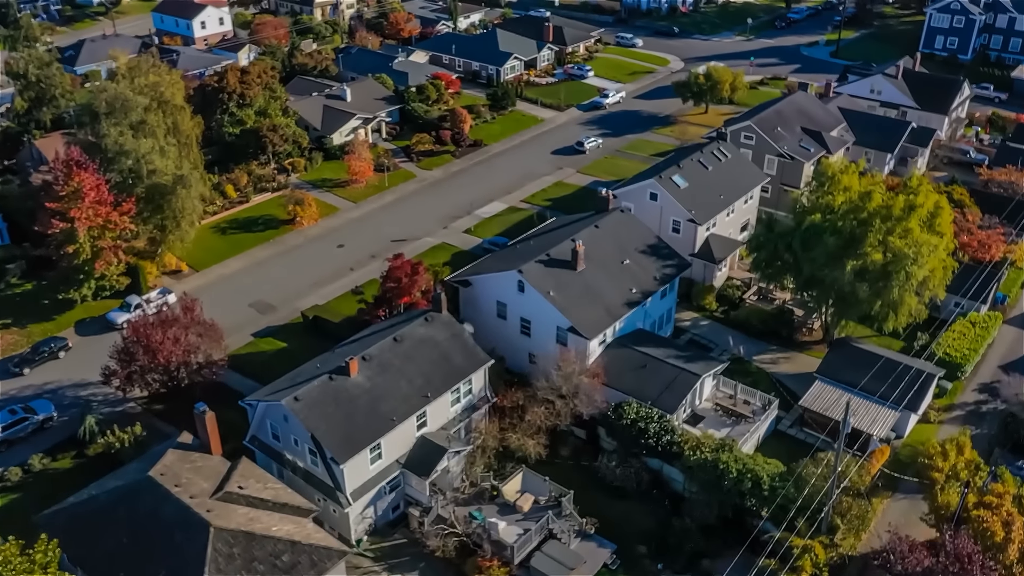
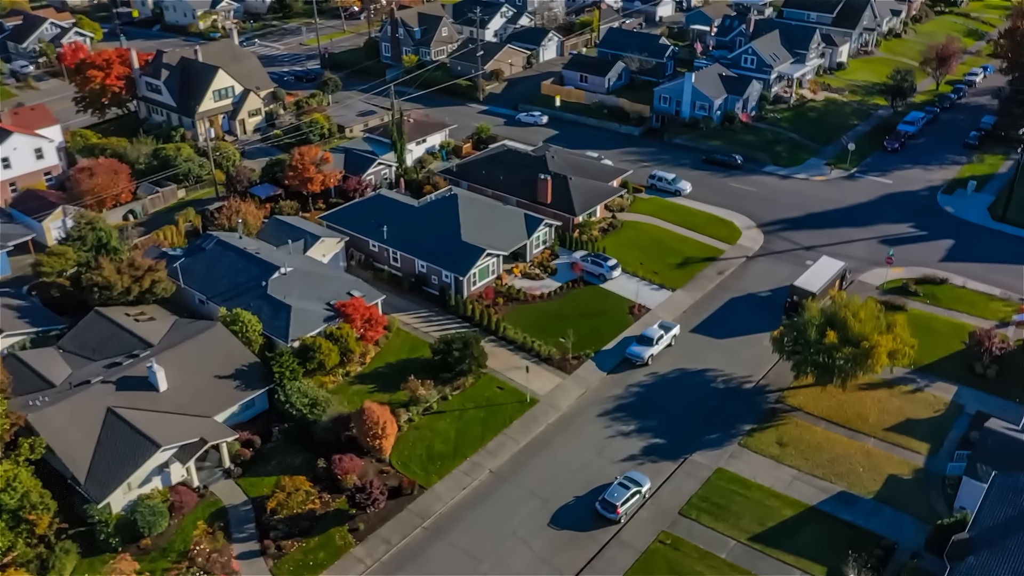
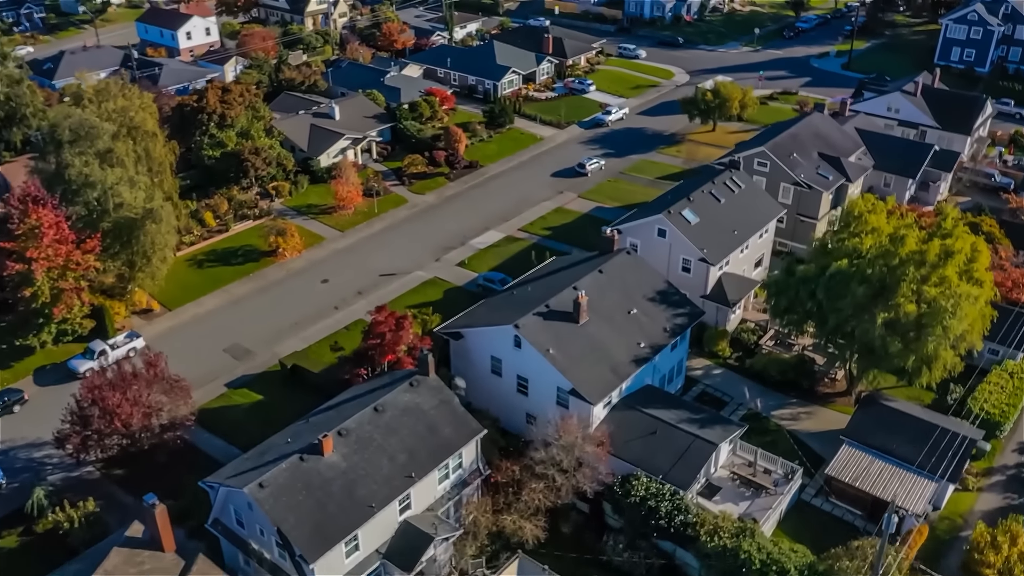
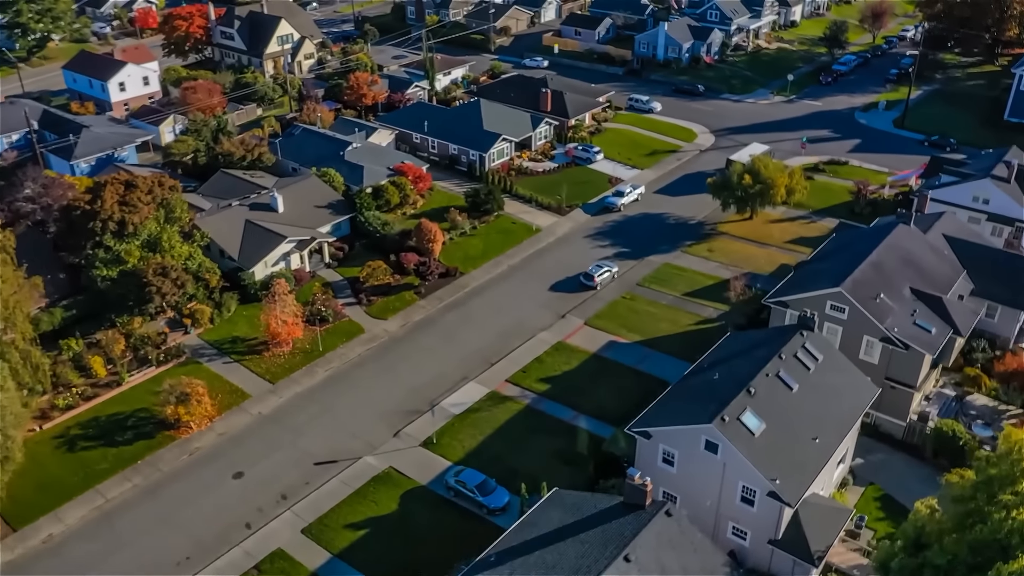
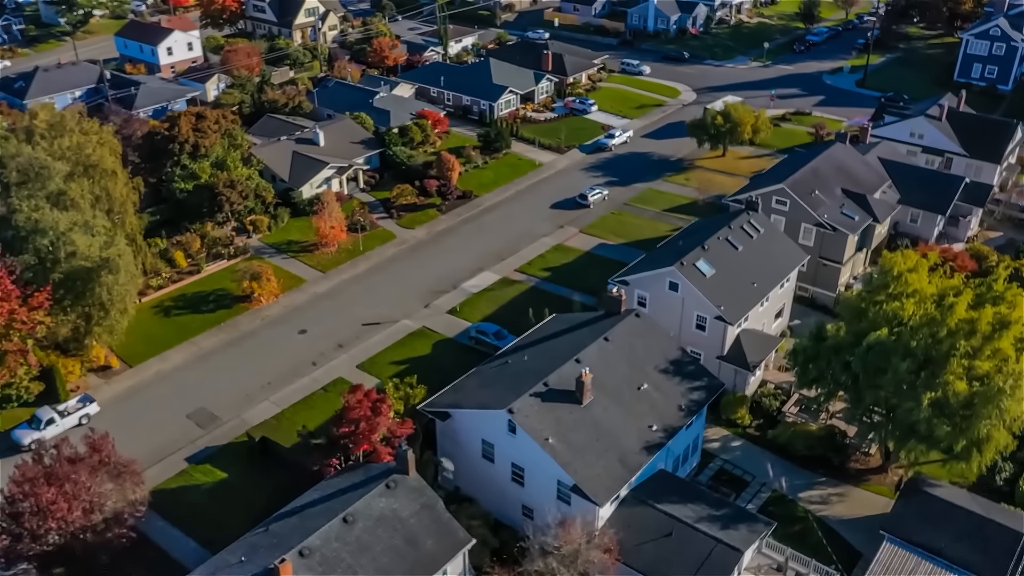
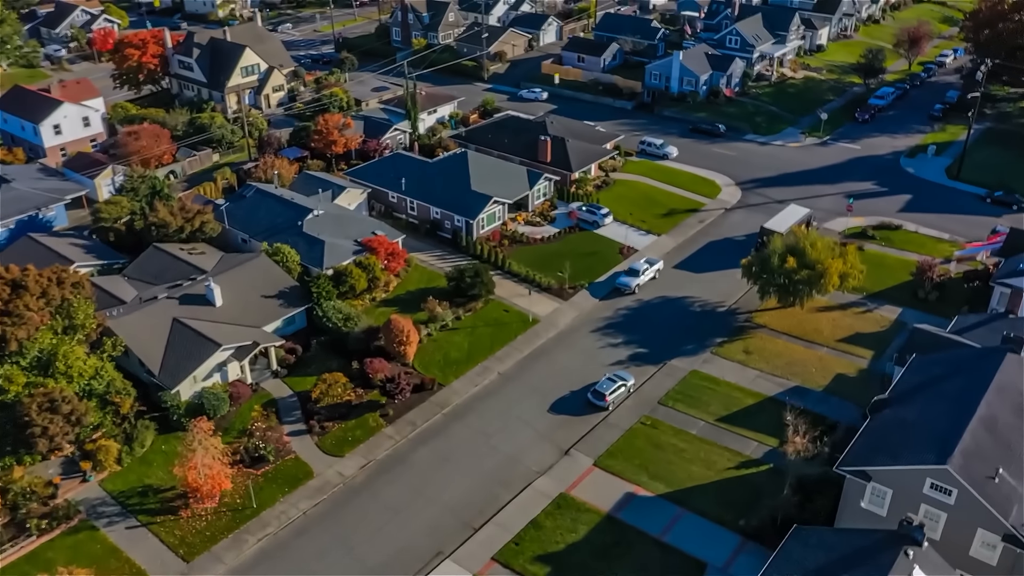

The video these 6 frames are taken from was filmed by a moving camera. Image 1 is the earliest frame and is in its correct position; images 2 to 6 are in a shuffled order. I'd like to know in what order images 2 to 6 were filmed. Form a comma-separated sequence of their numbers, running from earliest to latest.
3, 5, 4, 6, 2
